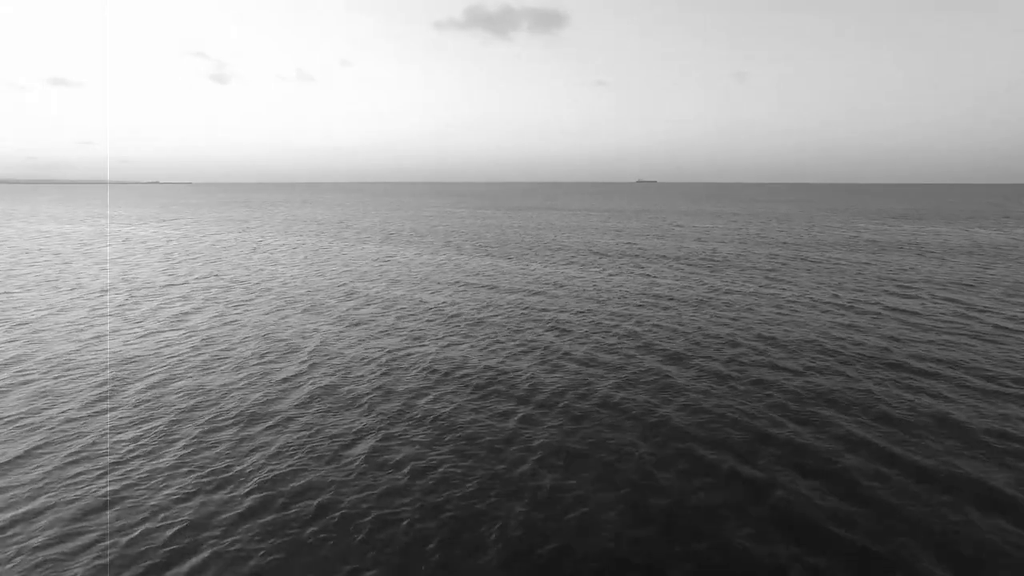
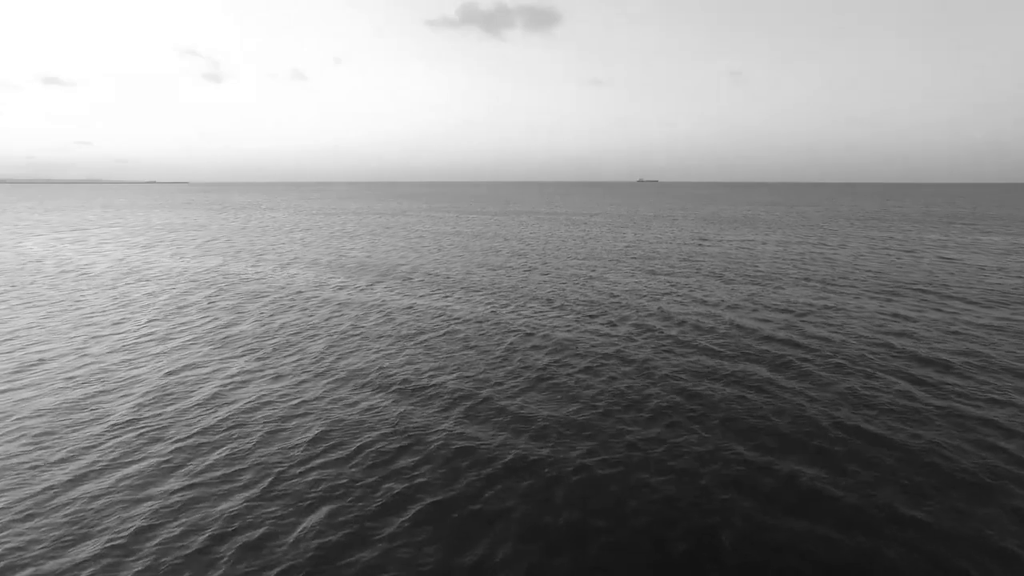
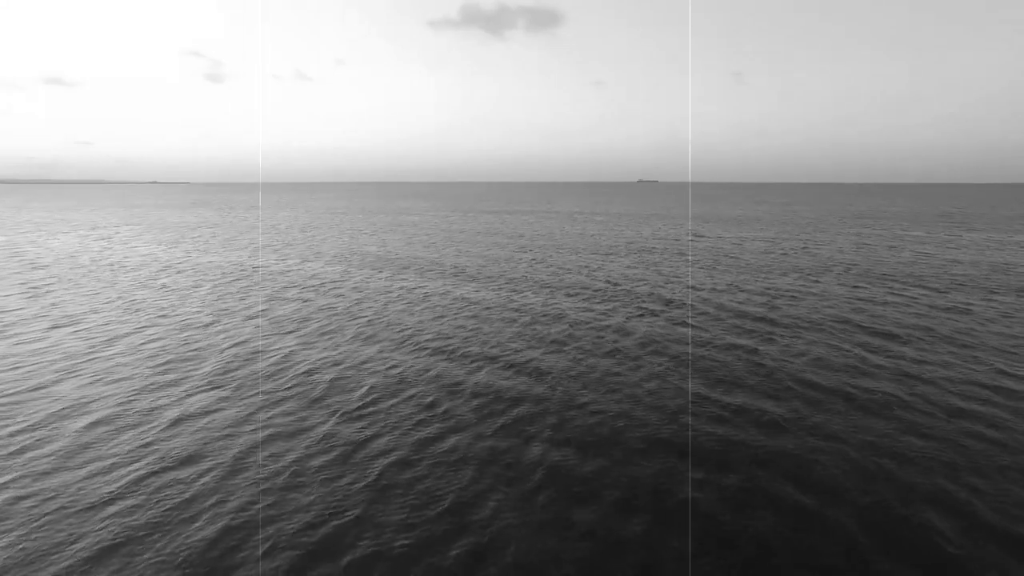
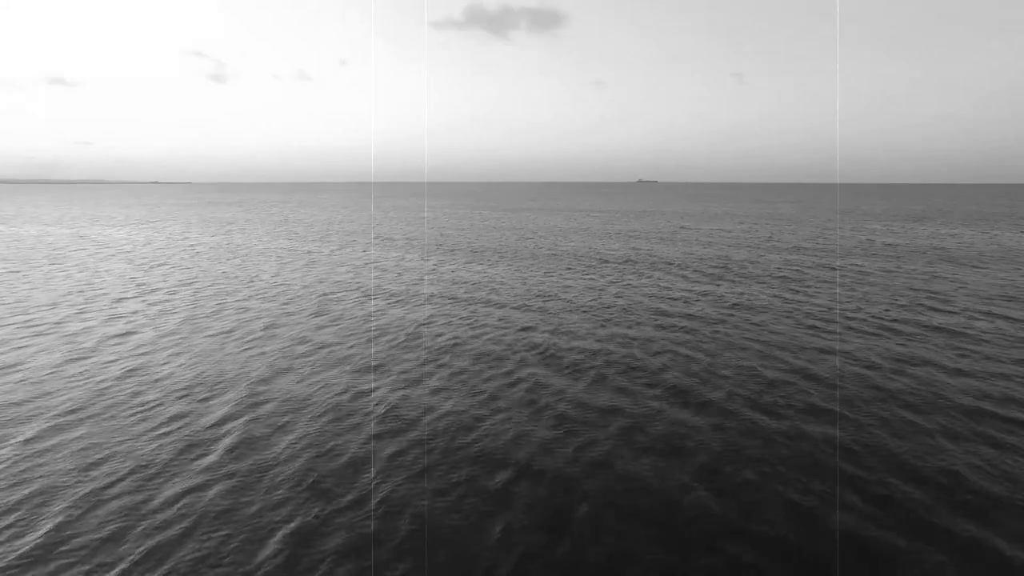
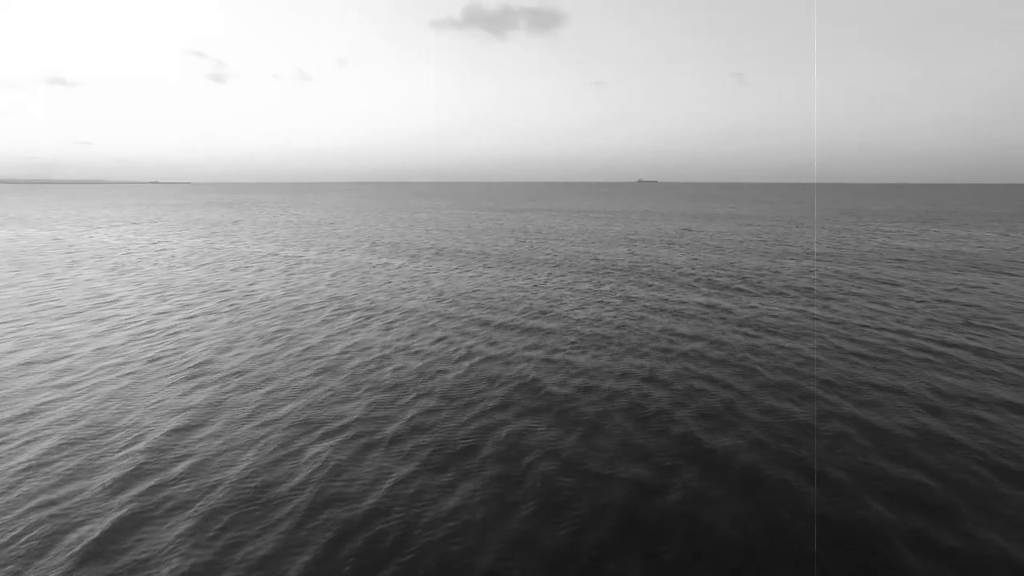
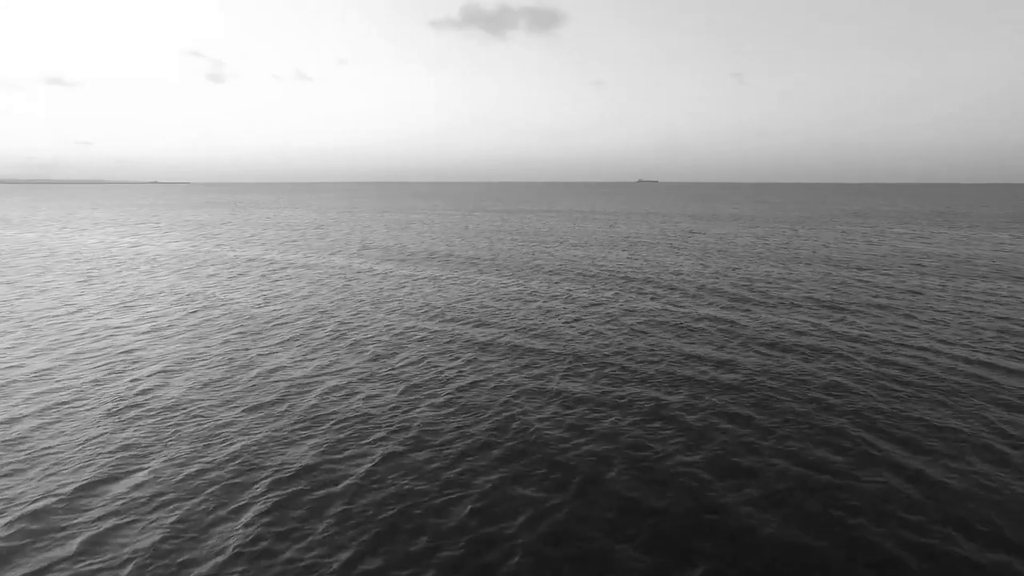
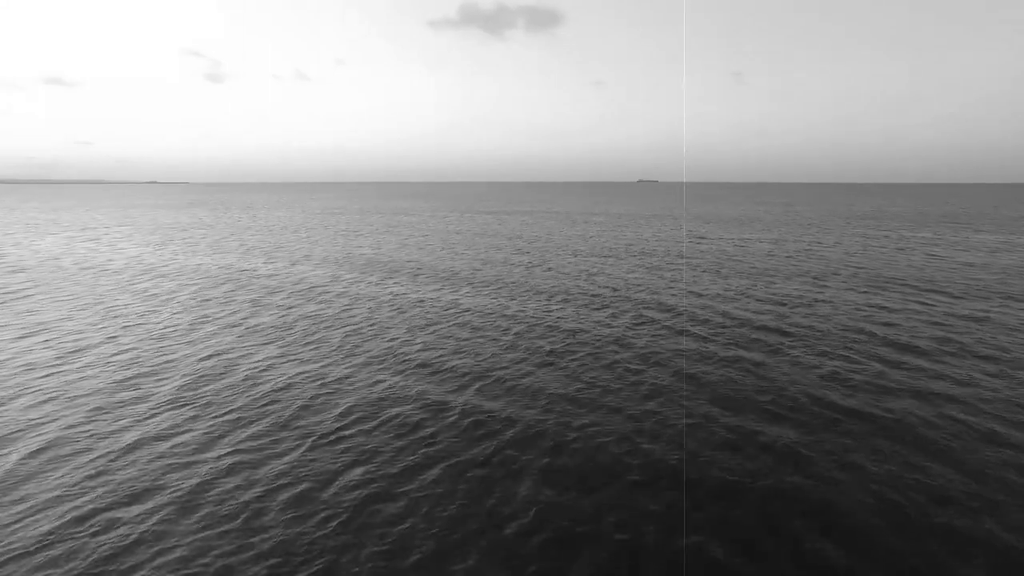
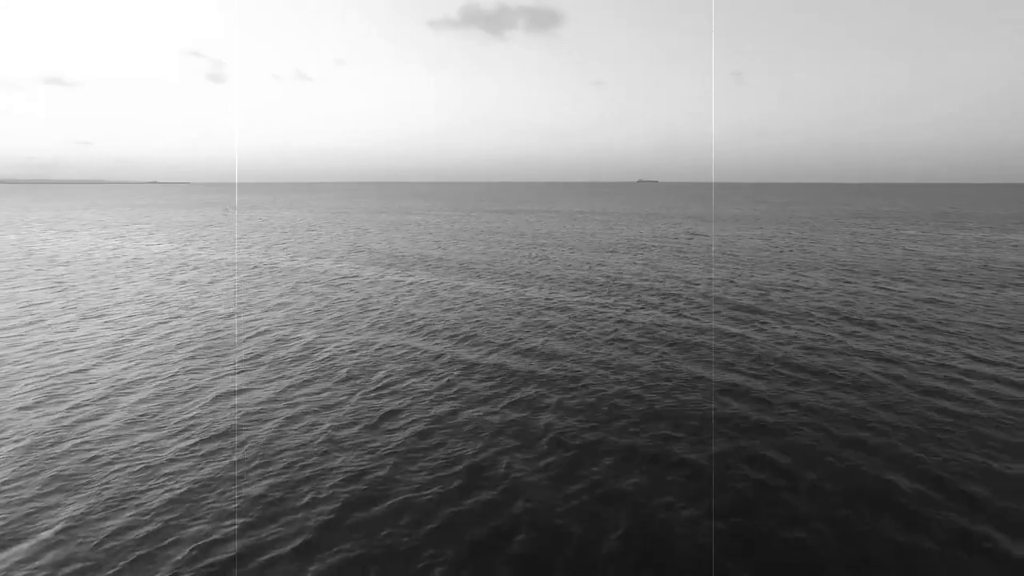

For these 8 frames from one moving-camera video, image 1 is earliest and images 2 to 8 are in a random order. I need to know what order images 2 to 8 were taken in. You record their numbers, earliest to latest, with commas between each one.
4, 5, 6, 8, 3, 7, 2
